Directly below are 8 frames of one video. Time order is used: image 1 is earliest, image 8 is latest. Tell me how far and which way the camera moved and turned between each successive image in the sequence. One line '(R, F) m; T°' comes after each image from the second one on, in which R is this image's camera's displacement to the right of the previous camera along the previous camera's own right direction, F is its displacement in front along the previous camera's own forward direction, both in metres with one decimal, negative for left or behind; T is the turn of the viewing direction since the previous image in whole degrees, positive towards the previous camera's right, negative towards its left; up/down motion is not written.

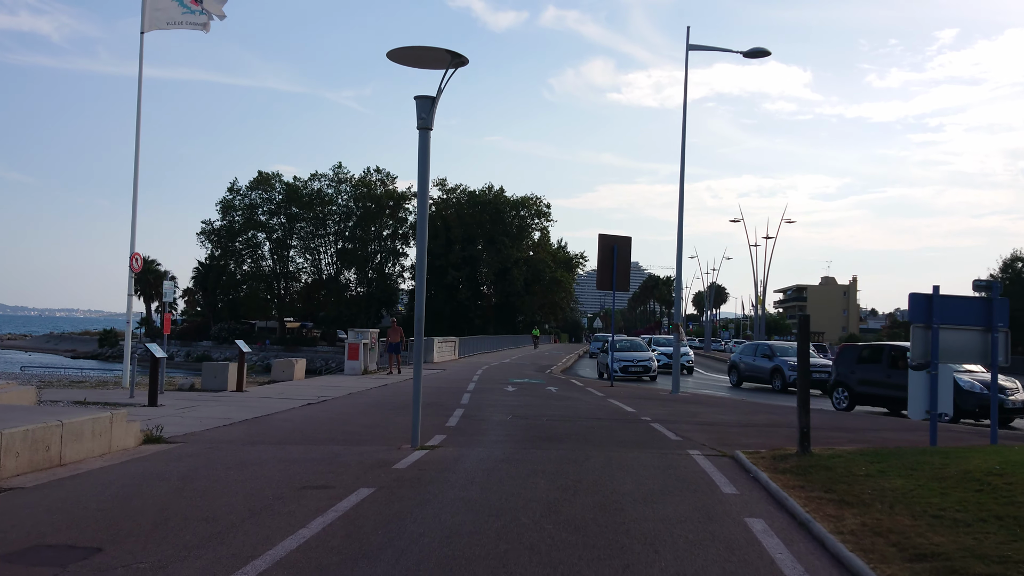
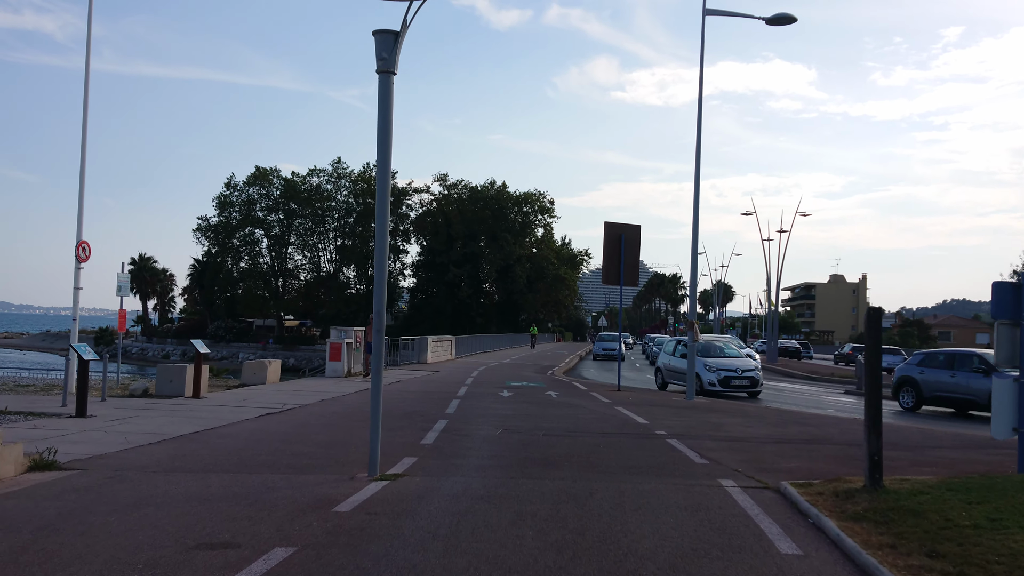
(+0.2, +2.1) m; 0°
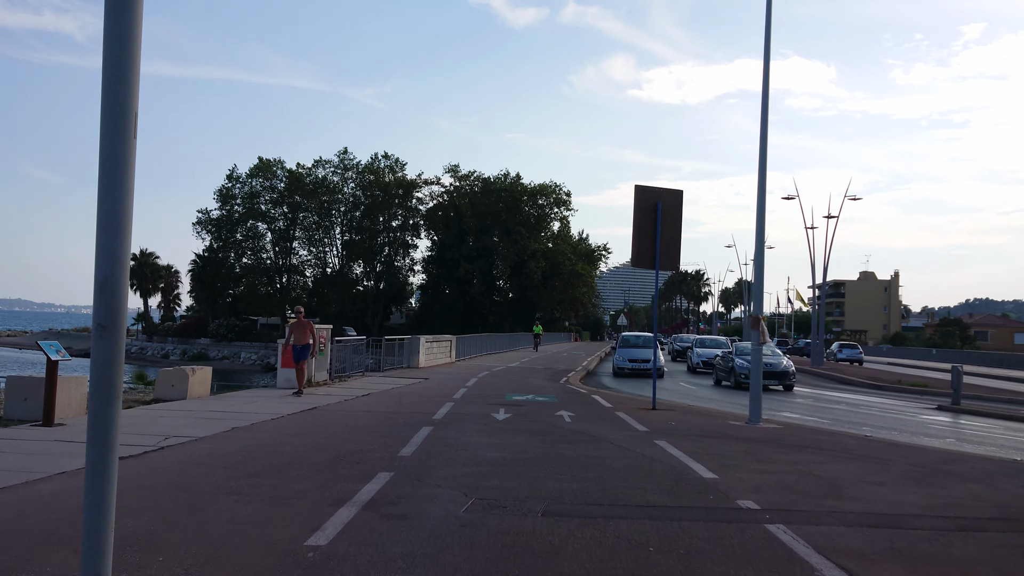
(+0.3, +4.8) m; -1°
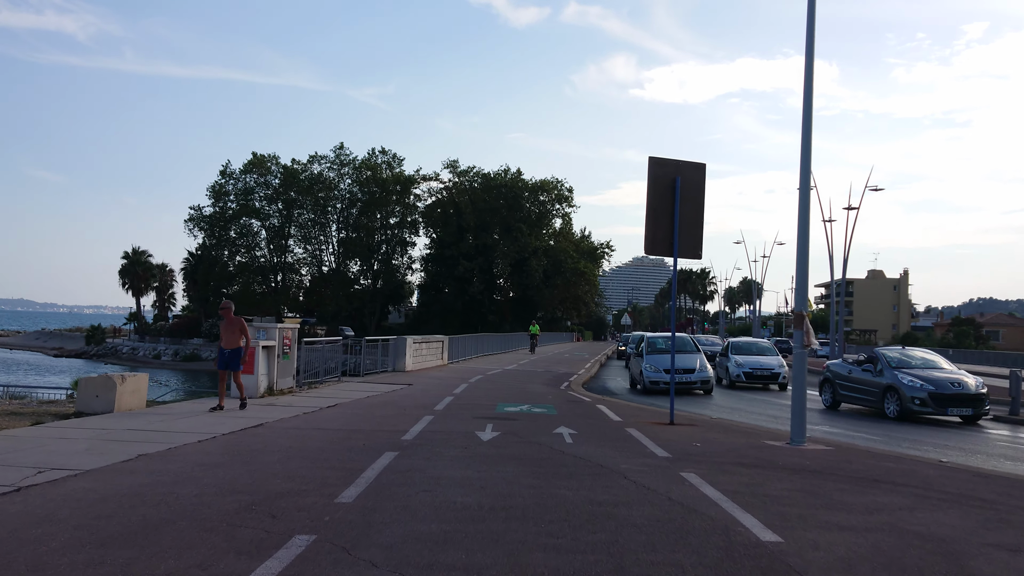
(+0.2, +2.4) m; 0°
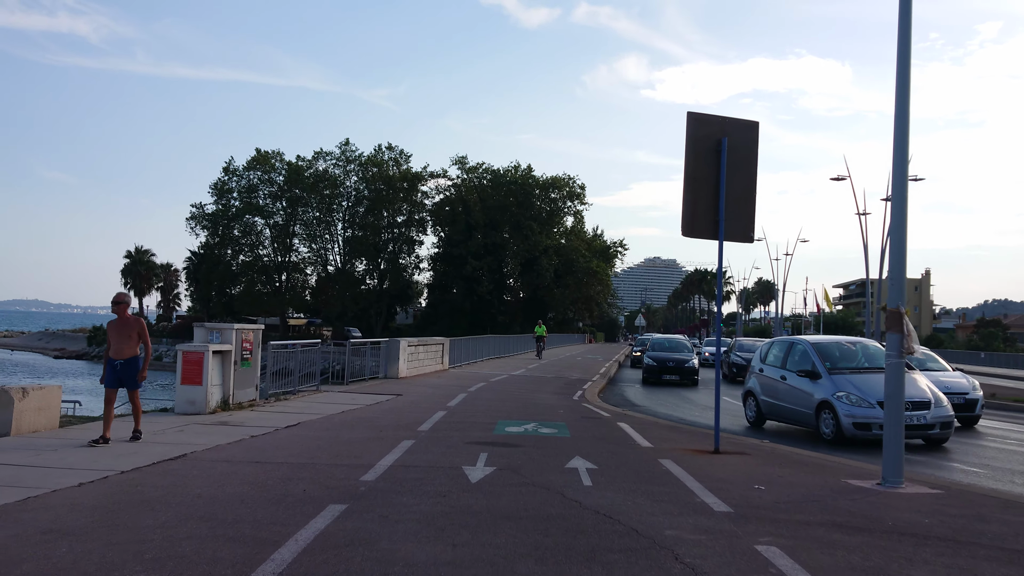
(+0.1, +2.6) m; -1°
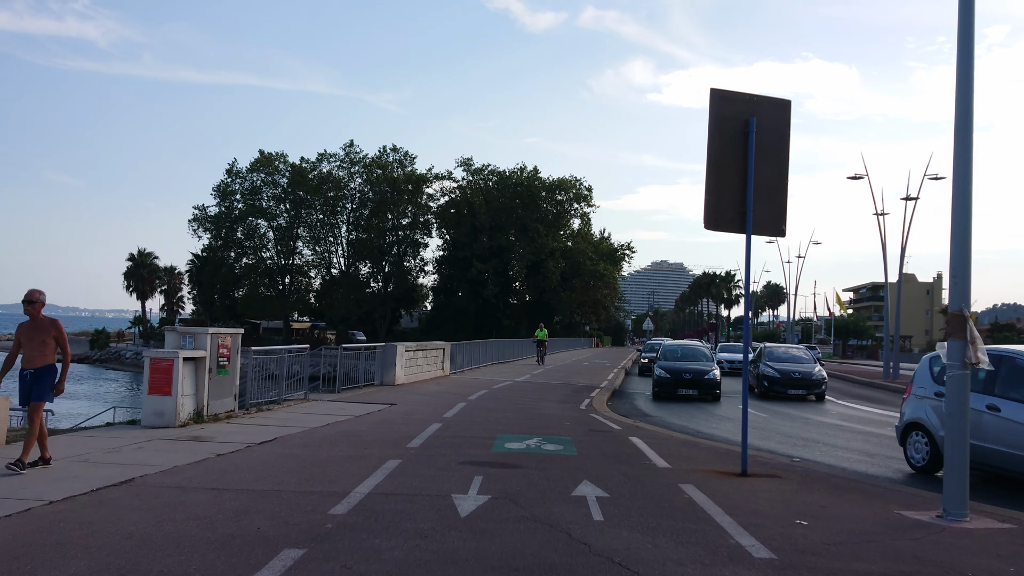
(+0.1, +1.1) m; 0°
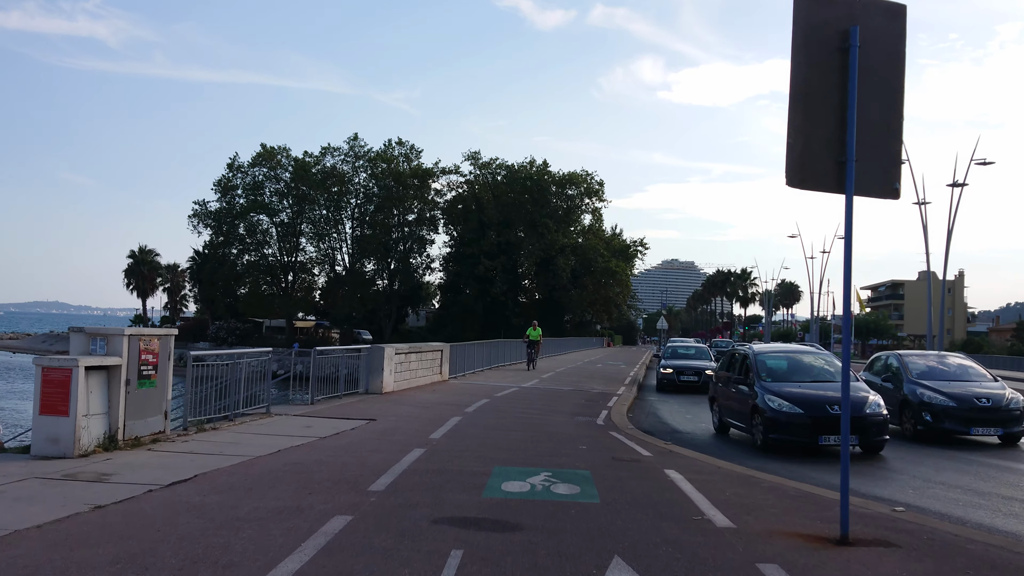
(+0.1, +2.6) m; -1°
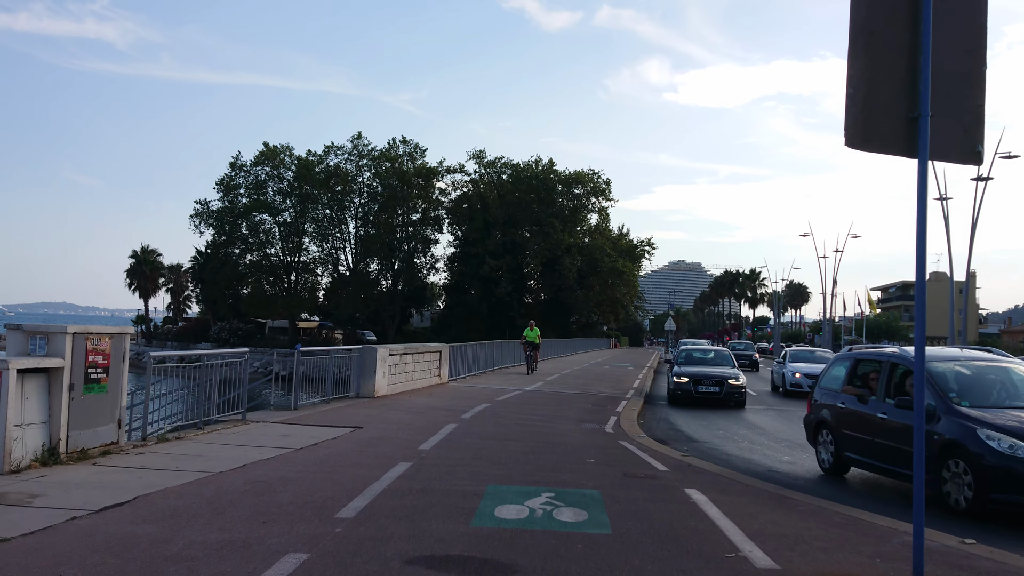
(+0.1, +1.2) m; 0°
